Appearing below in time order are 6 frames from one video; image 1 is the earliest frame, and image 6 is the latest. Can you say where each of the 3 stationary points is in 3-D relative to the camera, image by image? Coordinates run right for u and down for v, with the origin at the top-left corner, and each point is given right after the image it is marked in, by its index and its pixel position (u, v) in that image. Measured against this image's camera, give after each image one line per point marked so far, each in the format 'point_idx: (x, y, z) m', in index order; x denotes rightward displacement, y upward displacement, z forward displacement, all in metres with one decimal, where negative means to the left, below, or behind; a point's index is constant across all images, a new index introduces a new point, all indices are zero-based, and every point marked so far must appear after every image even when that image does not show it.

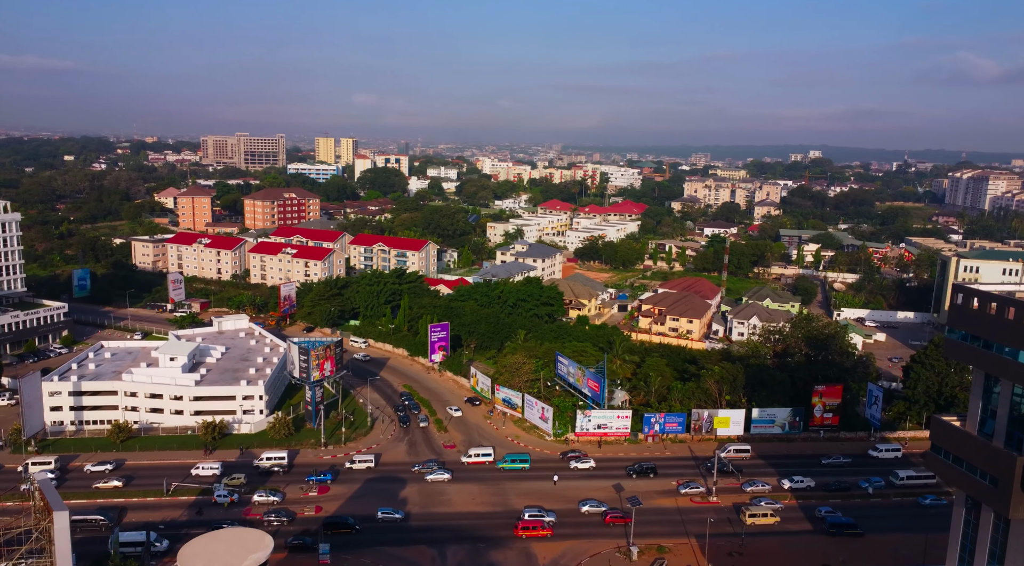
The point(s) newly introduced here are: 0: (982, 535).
0: (+8.4, -4.5, +13.2) m
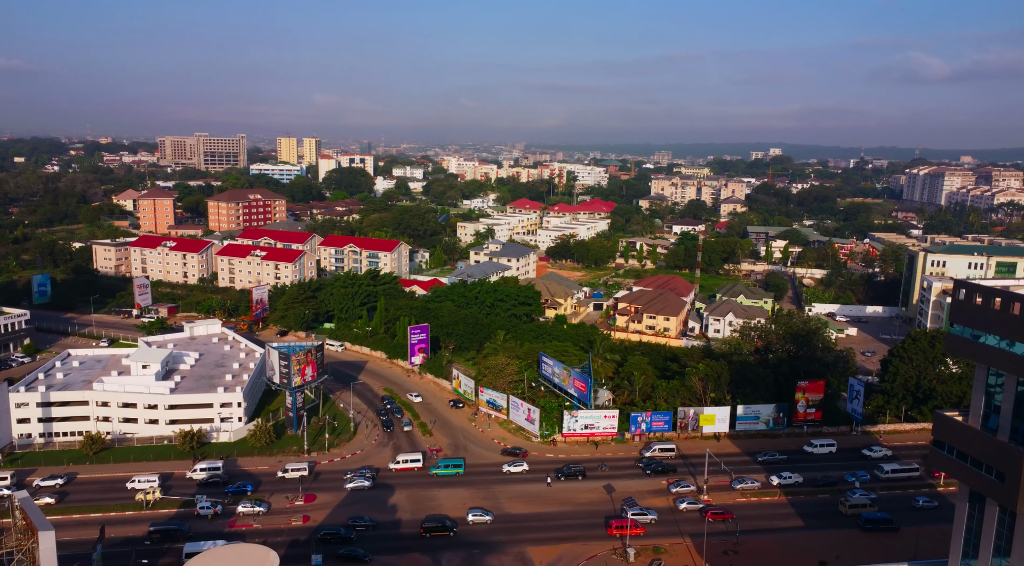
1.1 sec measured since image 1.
0: (+8.5, -4.4, +13.3) m
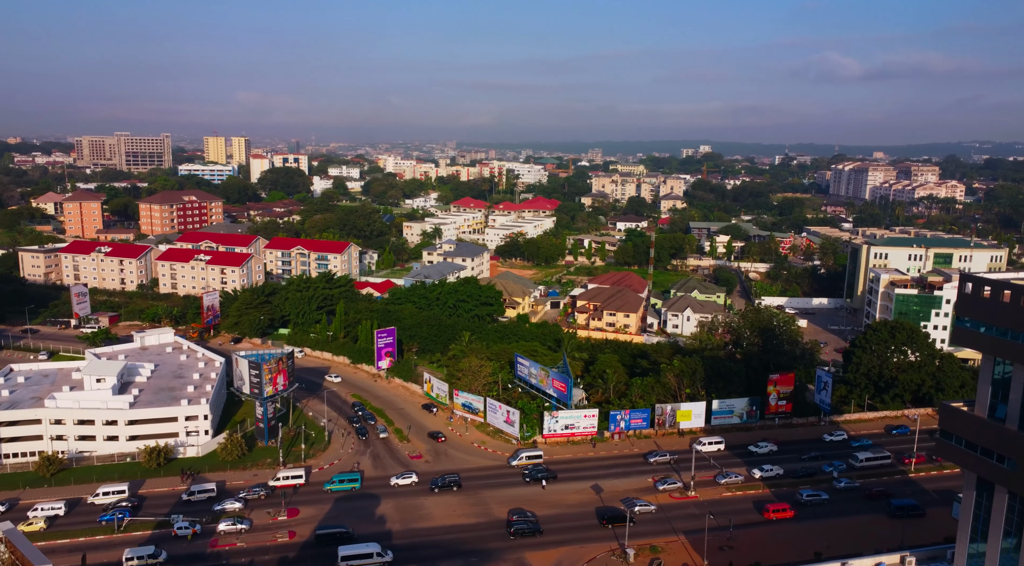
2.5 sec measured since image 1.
0: (+8.9, -4.3, +13.7) m
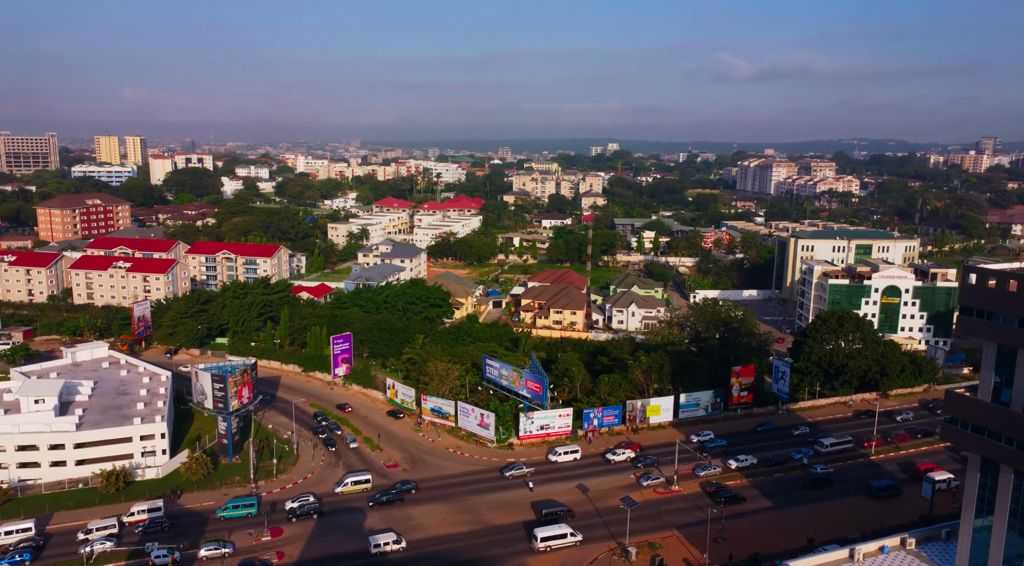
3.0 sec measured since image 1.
0: (+9.5, -4.1, +14.4) m
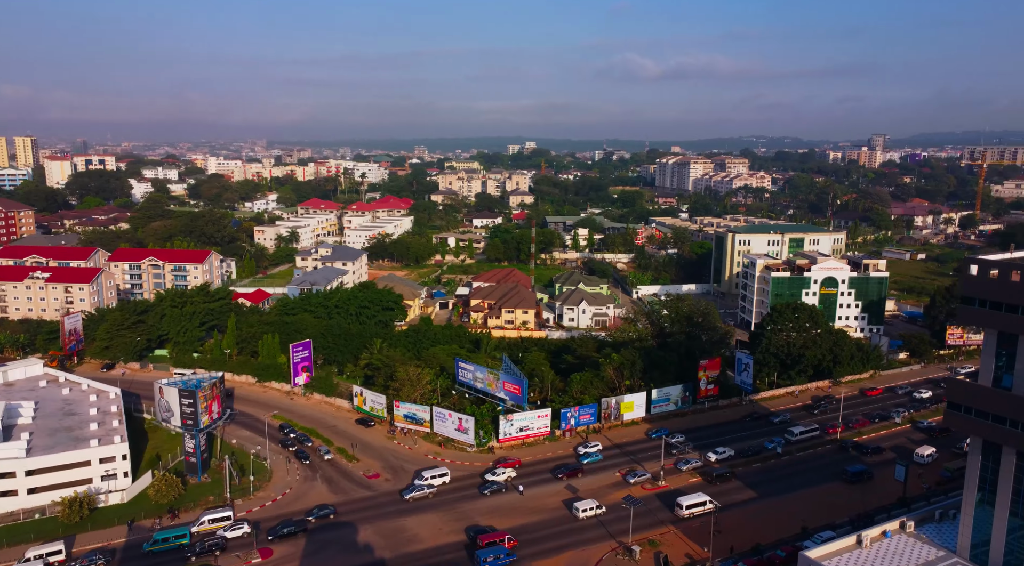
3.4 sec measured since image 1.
0: (+10.0, -3.9, +15.1) m
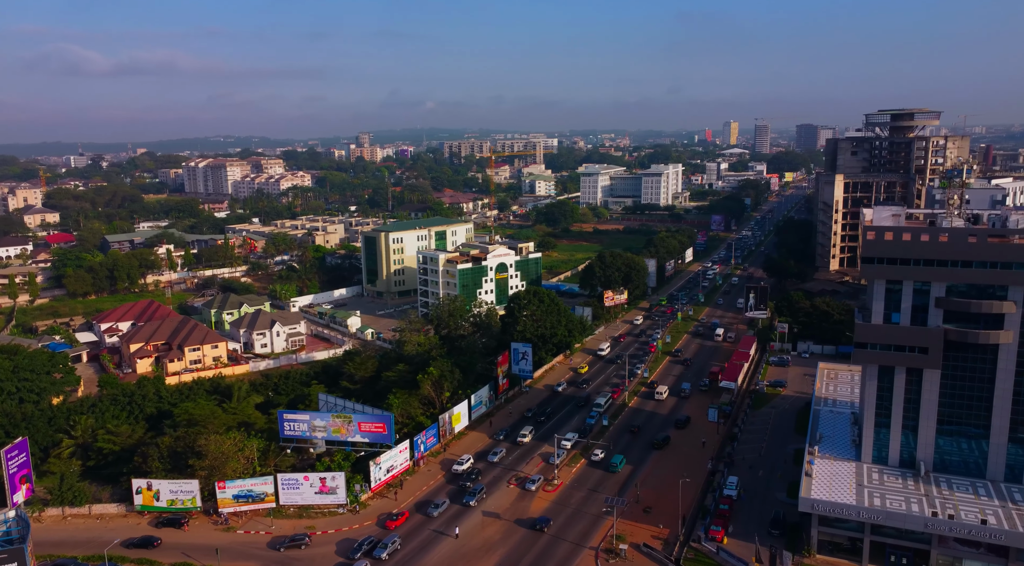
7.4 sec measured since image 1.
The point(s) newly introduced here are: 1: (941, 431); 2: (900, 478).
0: (+10.4, -2.9, +20.1) m
1: (+11.5, -4.0, +19.9) m
2: (+10.3, -5.2, +19.8) m
